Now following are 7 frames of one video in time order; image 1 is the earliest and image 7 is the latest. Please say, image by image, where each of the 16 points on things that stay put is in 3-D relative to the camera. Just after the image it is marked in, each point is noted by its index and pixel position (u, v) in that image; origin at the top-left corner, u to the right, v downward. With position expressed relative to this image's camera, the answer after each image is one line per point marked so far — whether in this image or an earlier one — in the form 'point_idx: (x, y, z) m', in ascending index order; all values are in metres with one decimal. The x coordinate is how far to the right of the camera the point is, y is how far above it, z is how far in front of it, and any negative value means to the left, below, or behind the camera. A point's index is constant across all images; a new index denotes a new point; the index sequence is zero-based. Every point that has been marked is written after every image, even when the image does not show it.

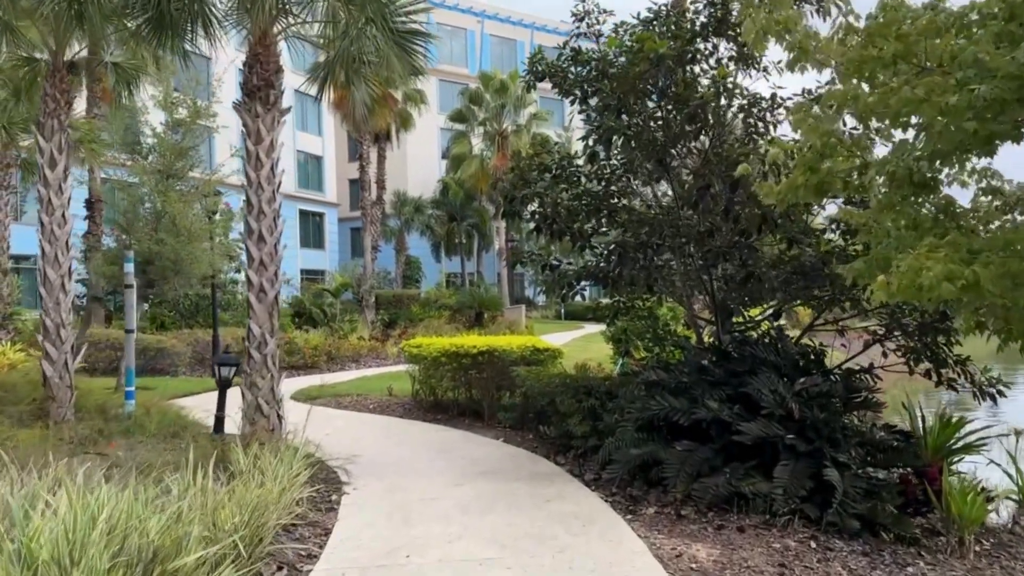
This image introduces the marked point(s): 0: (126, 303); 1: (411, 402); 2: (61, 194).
0: (-4.2, -0.2, +8.7) m
1: (-1.4, -1.6, +11.4) m
2: (-4.6, +1.0, +8.1) m
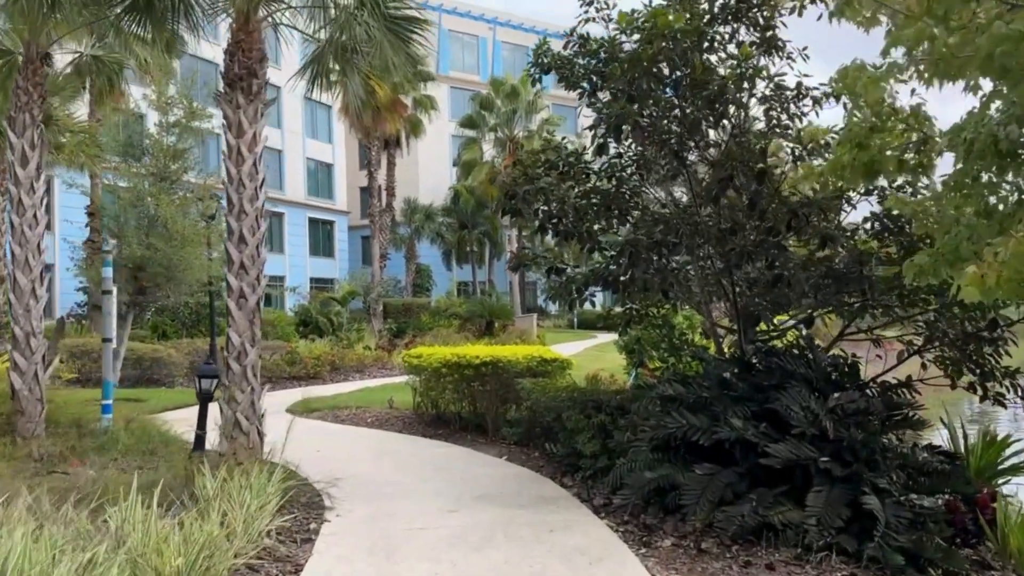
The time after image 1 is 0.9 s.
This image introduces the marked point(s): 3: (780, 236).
0: (-4.1, -0.2, +8.1) m
1: (-1.4, -1.7, +10.7) m
2: (-4.5, +0.9, +7.6) m
3: (+2.0, +0.4, +5.8) m
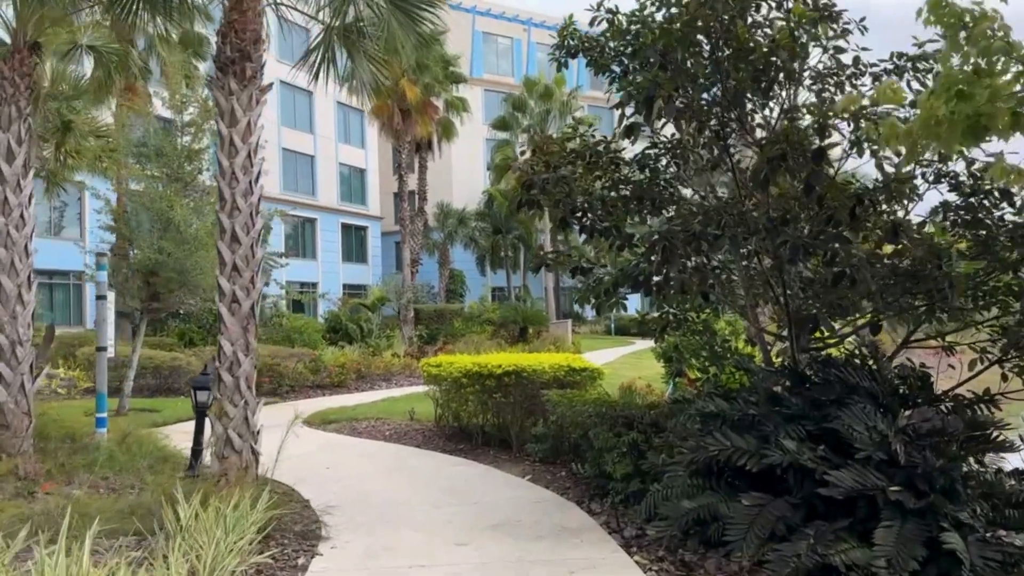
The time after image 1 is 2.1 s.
0: (-3.9, -0.3, +7.6) m
1: (-1.0, -1.8, +10.1) m
2: (-4.4, +0.9, +7.0) m
3: (+2.1, +0.4, +5.0) m
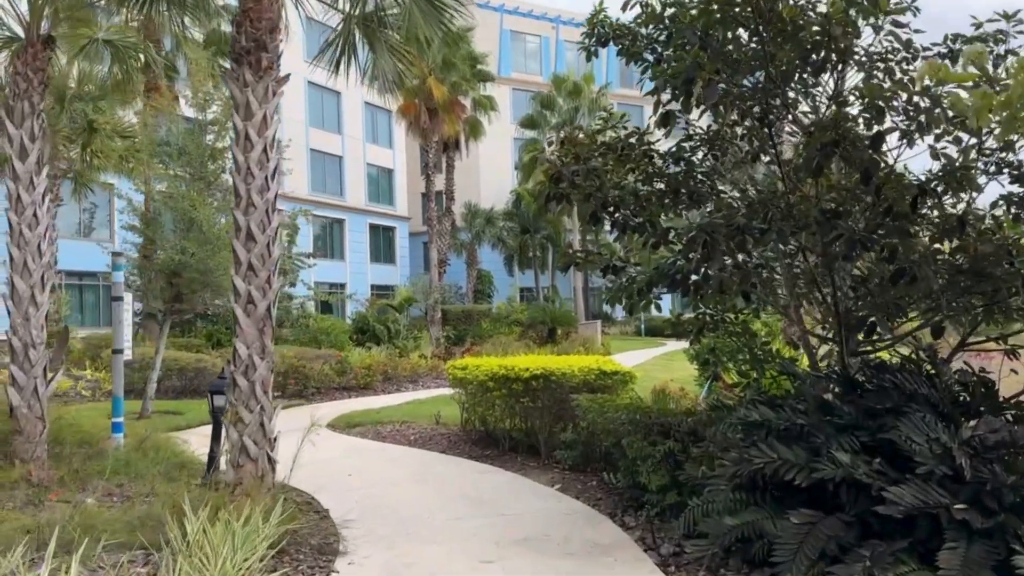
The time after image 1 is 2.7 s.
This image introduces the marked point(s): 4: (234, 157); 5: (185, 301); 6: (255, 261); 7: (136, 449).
0: (-3.6, -0.3, +7.4) m
1: (-0.7, -1.8, +9.8) m
2: (-4.1, +0.8, +6.9) m
3: (+2.2, +0.4, +4.6) m
4: (-2.1, +1.0, +6.1) m
5: (-5.1, -0.2, +12.3) m
6: (-1.9, +0.2, +6.0) m
7: (-3.5, -1.5, +7.4) m
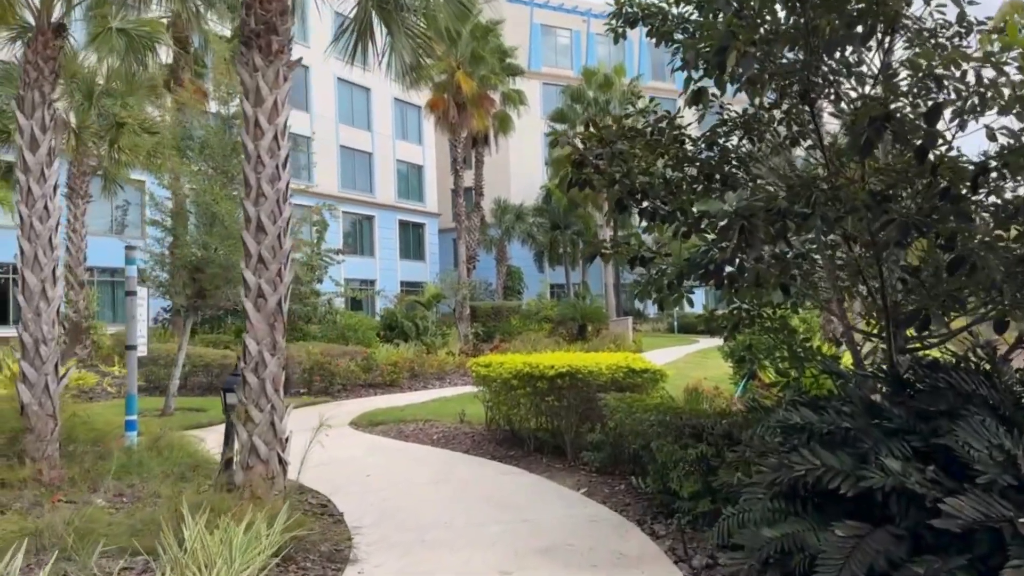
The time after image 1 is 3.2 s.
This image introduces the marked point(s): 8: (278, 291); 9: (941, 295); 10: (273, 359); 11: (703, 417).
0: (-3.4, -0.2, +7.2) m
1: (-0.3, -1.7, +9.5) m
2: (-3.9, +0.9, +6.7) m
3: (+2.3, +0.4, +4.1) m
4: (-2.0, +1.0, +5.8) m
5: (-4.6, -0.1, +12.2) m
6: (-1.8, +0.2, +5.7) m
7: (-3.3, -1.4, +7.2) m
8: (-1.7, 0.0, +5.8) m
9: (+2.5, 0.0, +4.7) m
10: (-1.7, -0.5, +5.7) m
11: (+1.4, -0.9, +5.8) m
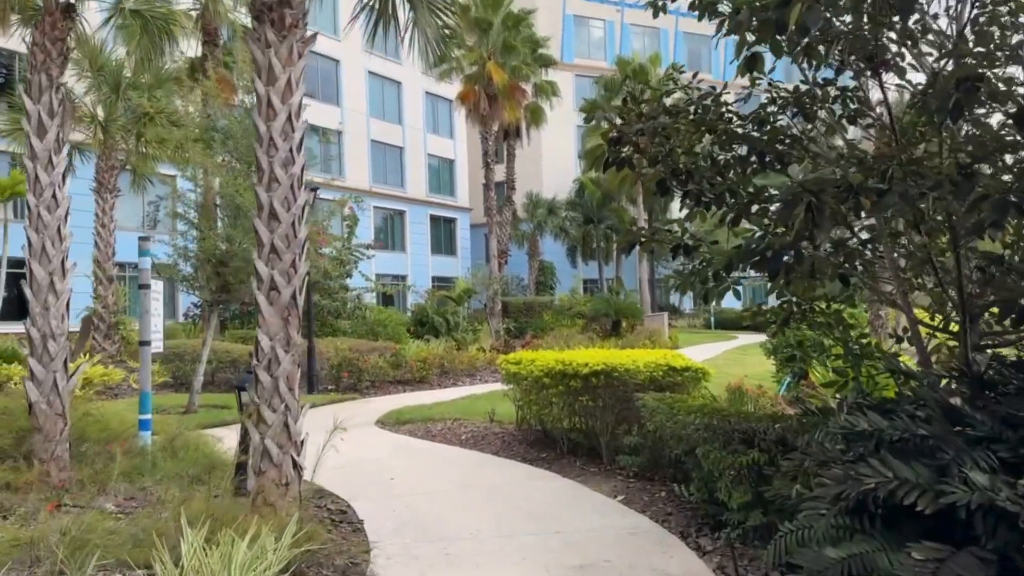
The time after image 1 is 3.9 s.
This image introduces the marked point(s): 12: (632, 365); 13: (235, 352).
0: (-3.2, -0.2, +6.9) m
1: (0.0, -1.6, +9.0) m
2: (-3.7, +1.0, +6.4) m
3: (+2.5, +0.5, +3.6) m
4: (-1.8, +1.1, +5.4) m
5: (-4.2, -0.1, +11.9) m
6: (-1.6, +0.3, +5.3) m
7: (-3.0, -1.4, +6.9) m
8: (-1.5, 0.0, +5.4) m
9: (+2.7, 0.0, +4.1) m
10: (-1.5, -0.4, +5.3) m
11: (+1.6, -0.9, +5.3) m
12: (+1.1, -0.7, +7.3) m
13: (-4.8, -1.1, +13.8) m
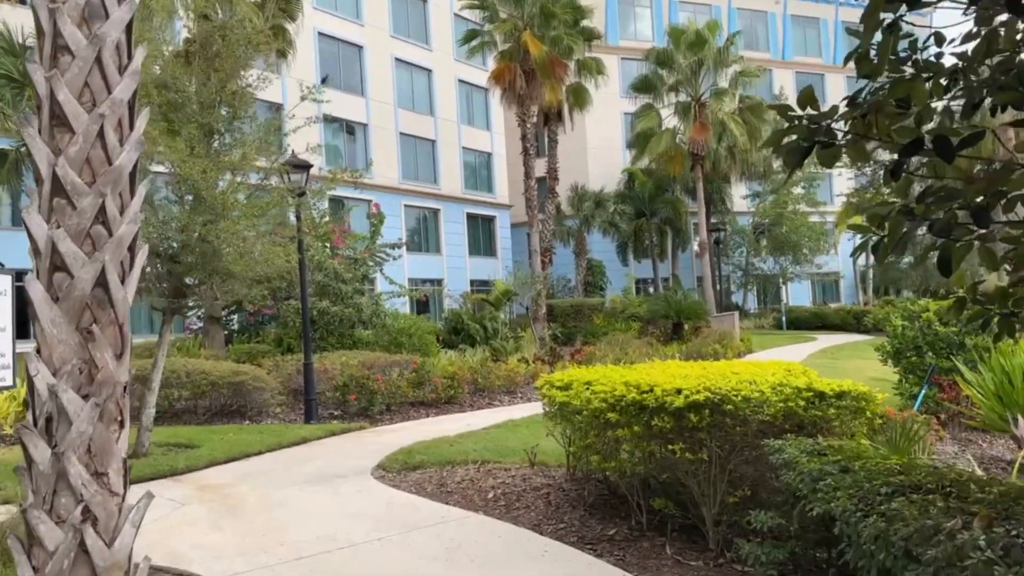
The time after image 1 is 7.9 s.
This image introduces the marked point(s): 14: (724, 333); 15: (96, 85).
0: (-2.9, -0.2, +4.3) m
1: (+0.4, -1.5, +6.2) m
2: (-3.5, +1.0, +3.8) m
3: (+2.4, +0.7, +0.7) m
4: (-1.7, +1.2, +2.8) m
5: (-3.7, -0.1, +9.4) m
6: (-1.4, +0.4, +2.6) m
7: (-2.7, -1.4, +4.2) m
8: (-1.4, +0.1, +2.7) m
9: (+2.7, +0.2, +1.2) m
10: (-1.4, -0.4, +2.6) m
11: (+1.7, -0.7, +2.4) m
12: (+1.3, -0.6, +4.4) m
13: (-4.1, -1.2, +11.3) m
14: (+5.2, -1.1, +19.5) m
15: (-1.4, +0.7, +2.7) m
